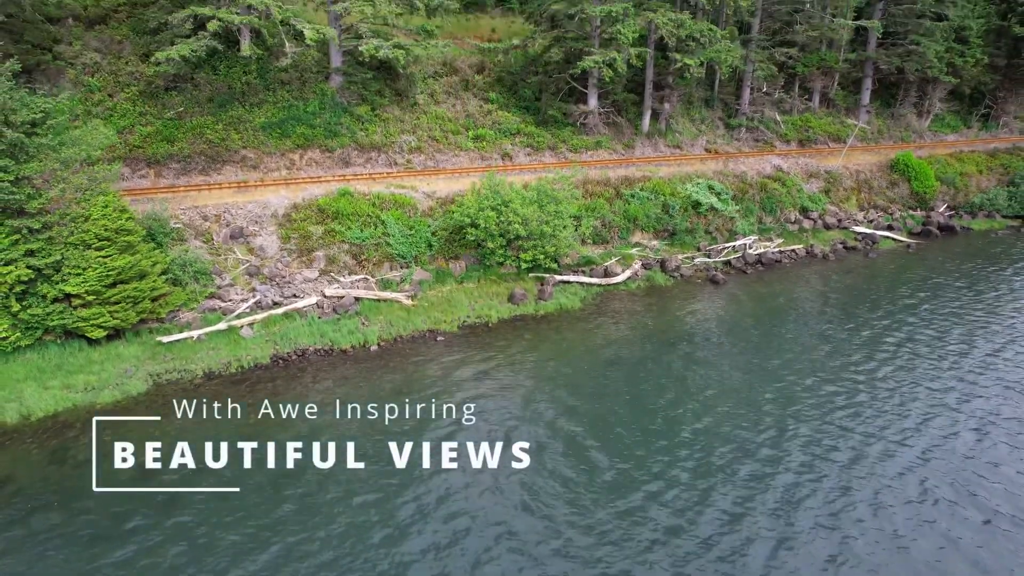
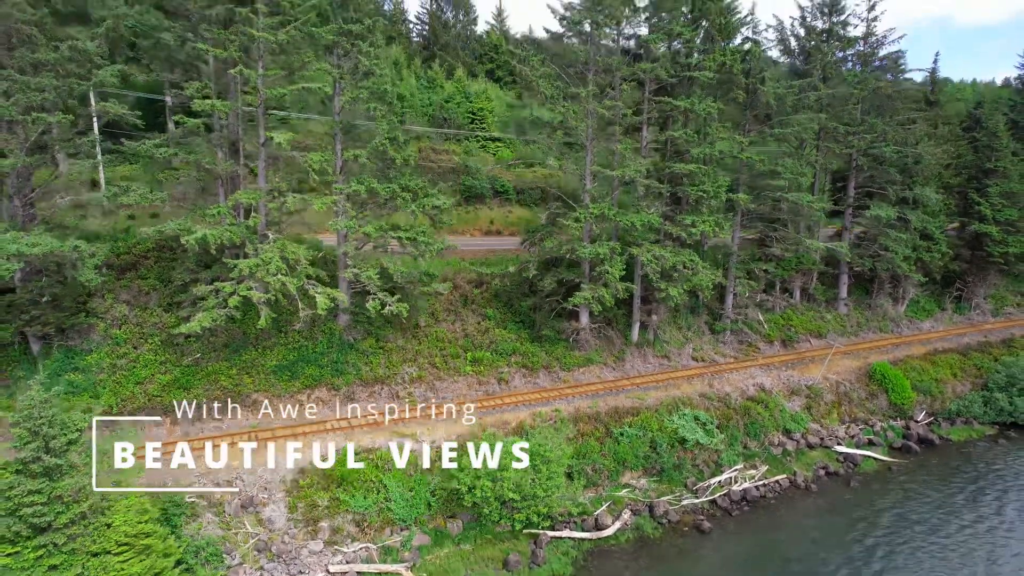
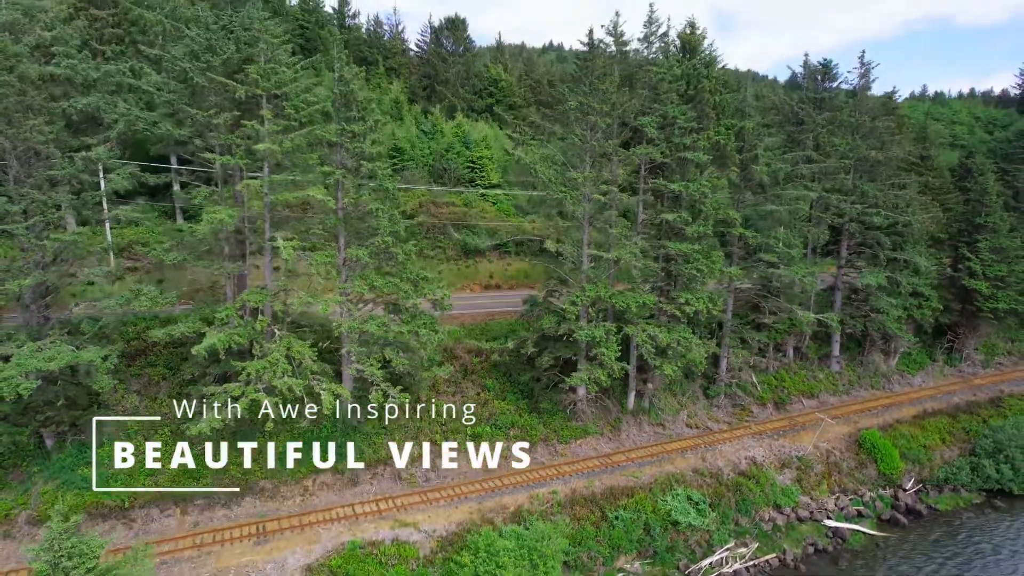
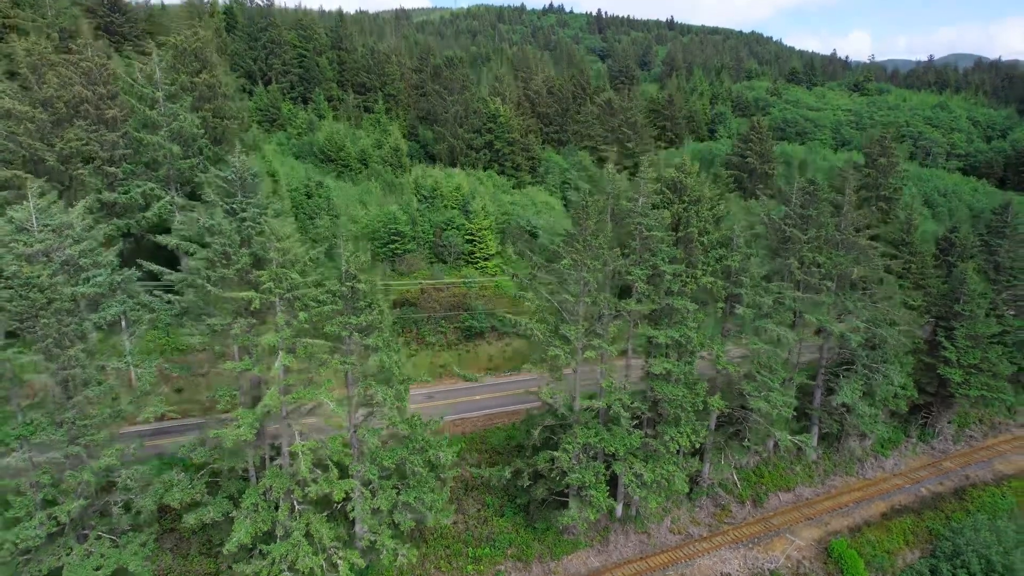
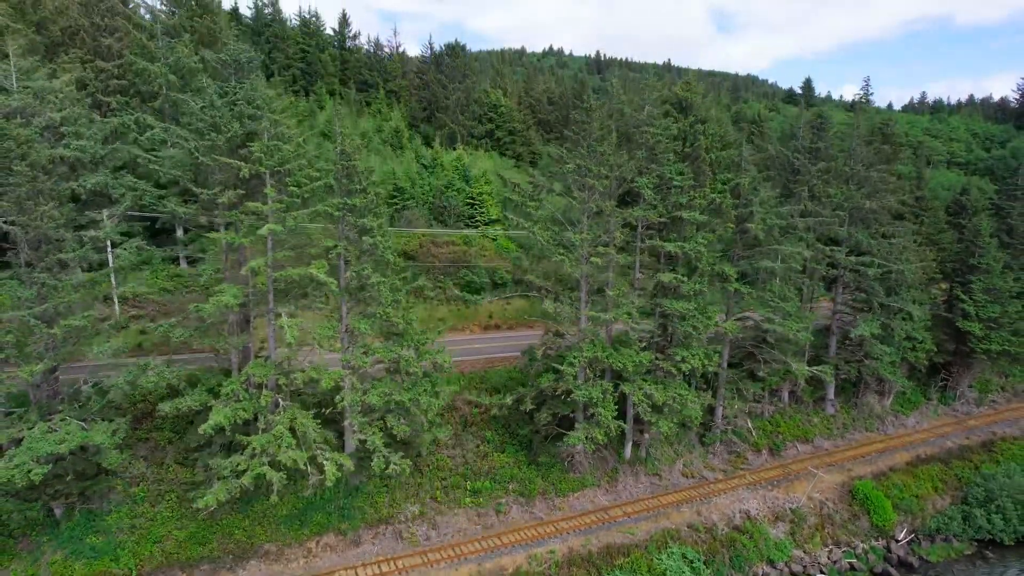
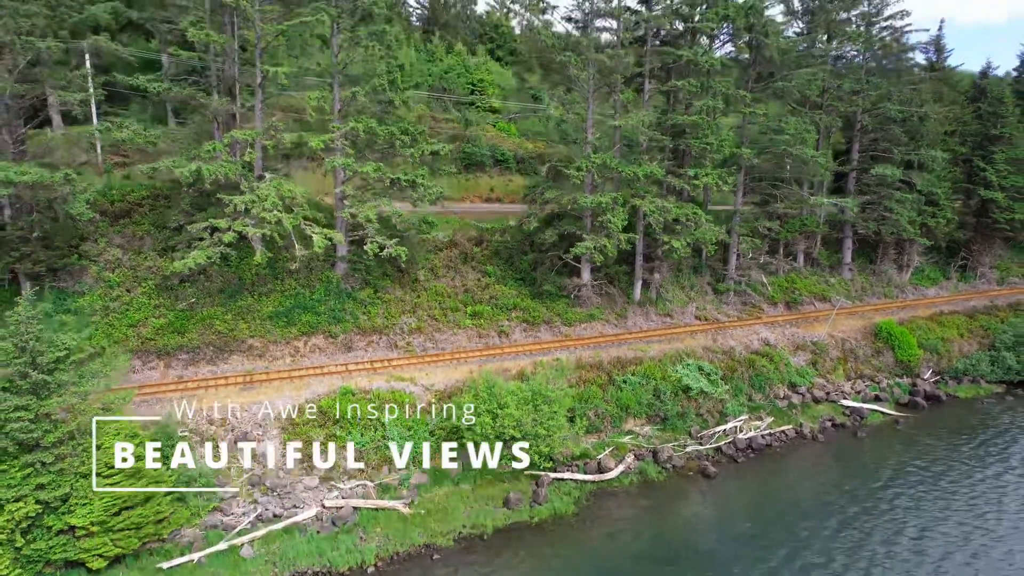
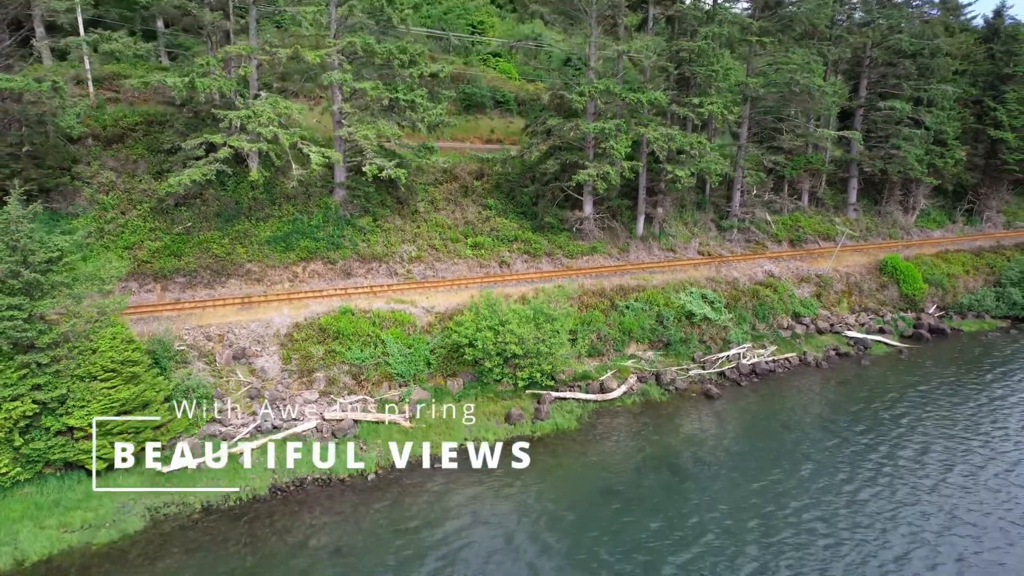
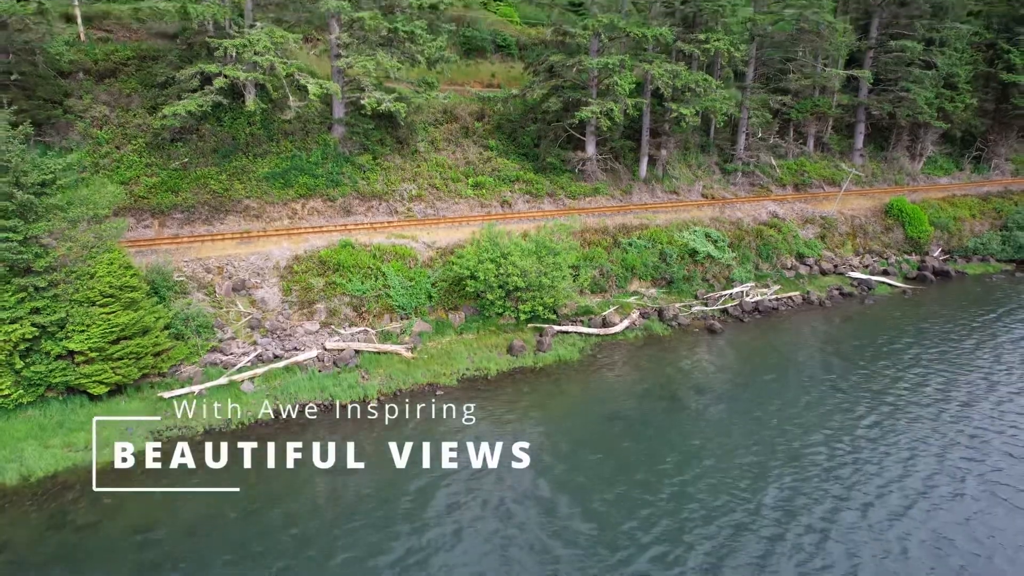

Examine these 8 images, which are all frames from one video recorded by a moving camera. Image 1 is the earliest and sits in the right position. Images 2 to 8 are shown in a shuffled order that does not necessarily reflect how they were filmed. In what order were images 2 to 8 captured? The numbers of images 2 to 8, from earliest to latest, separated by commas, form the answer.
8, 7, 6, 2, 3, 5, 4
